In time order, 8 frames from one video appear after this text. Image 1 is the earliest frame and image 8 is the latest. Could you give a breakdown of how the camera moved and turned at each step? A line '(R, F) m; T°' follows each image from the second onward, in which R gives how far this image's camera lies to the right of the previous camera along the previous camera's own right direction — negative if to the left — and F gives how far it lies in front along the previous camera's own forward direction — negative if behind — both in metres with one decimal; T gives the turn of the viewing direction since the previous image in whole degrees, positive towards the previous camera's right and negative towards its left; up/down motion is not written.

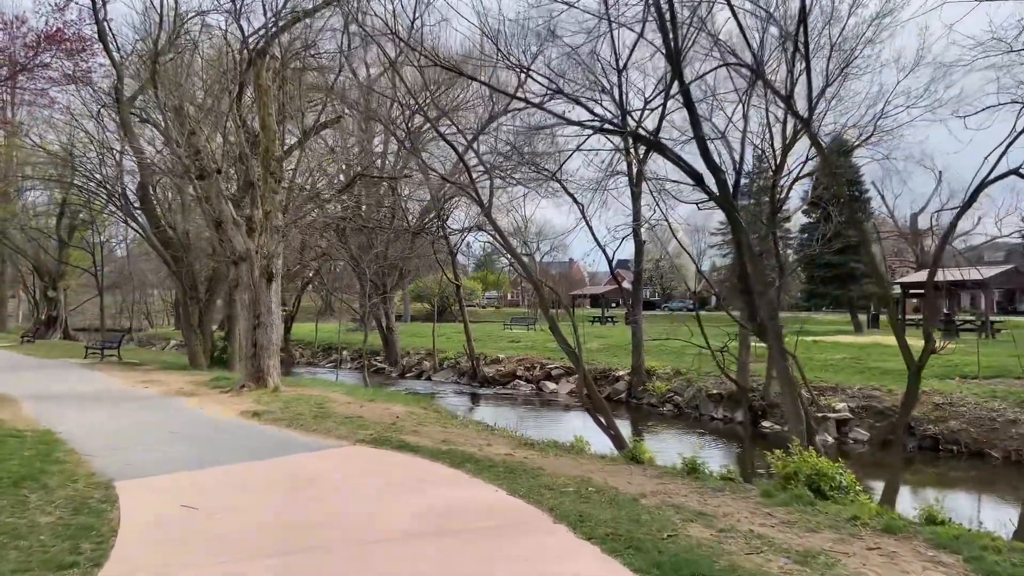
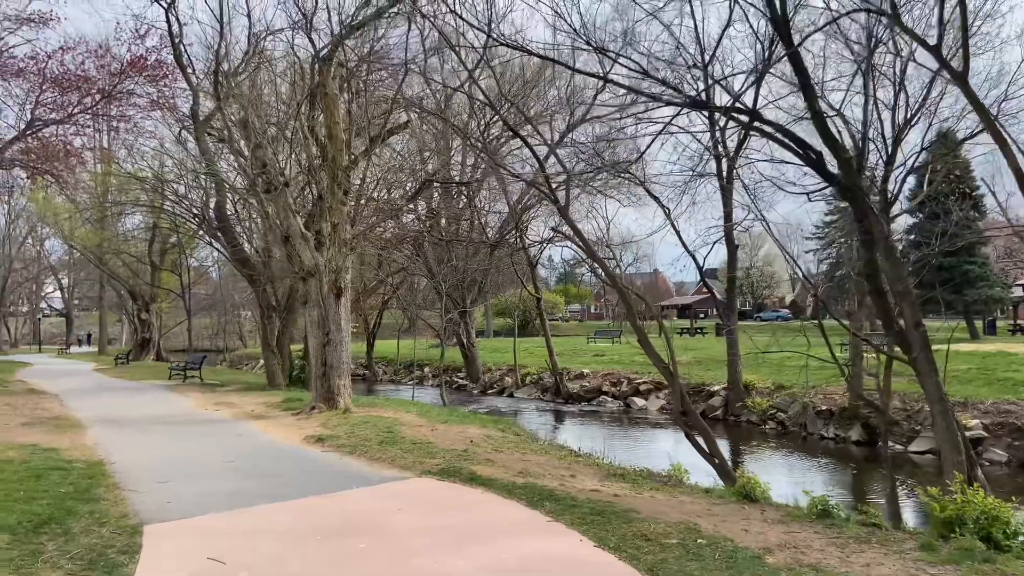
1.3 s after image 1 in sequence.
(0.0, +1.0) m; -6°
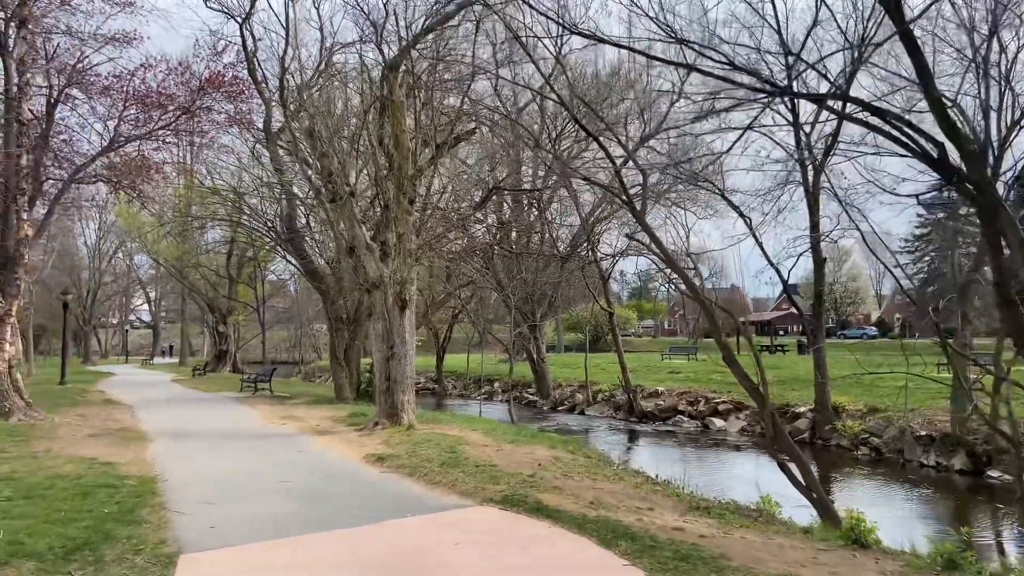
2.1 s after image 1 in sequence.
(0.0, +0.6) m; -5°
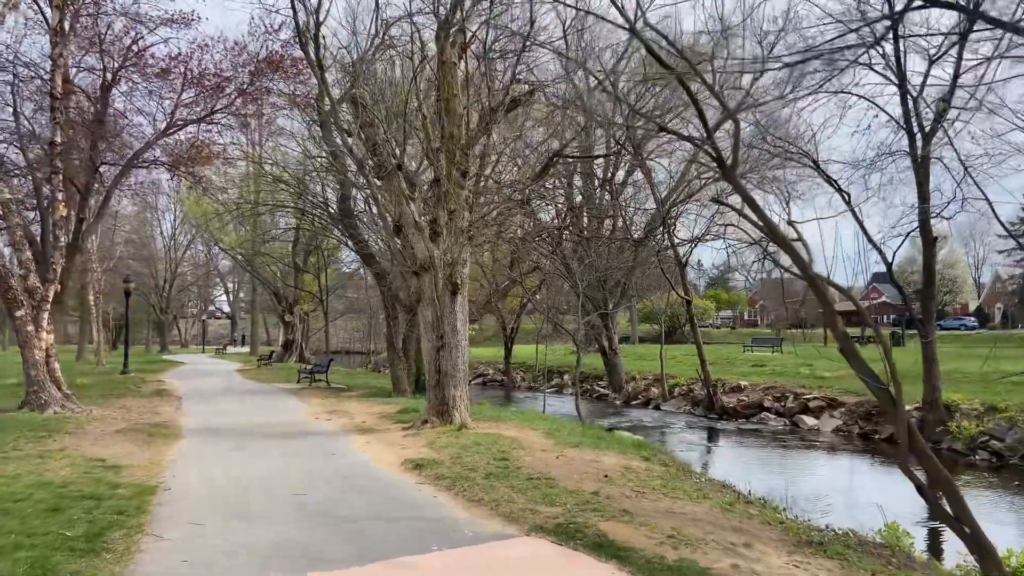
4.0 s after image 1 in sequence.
(+0.1, +1.4) m; -5°
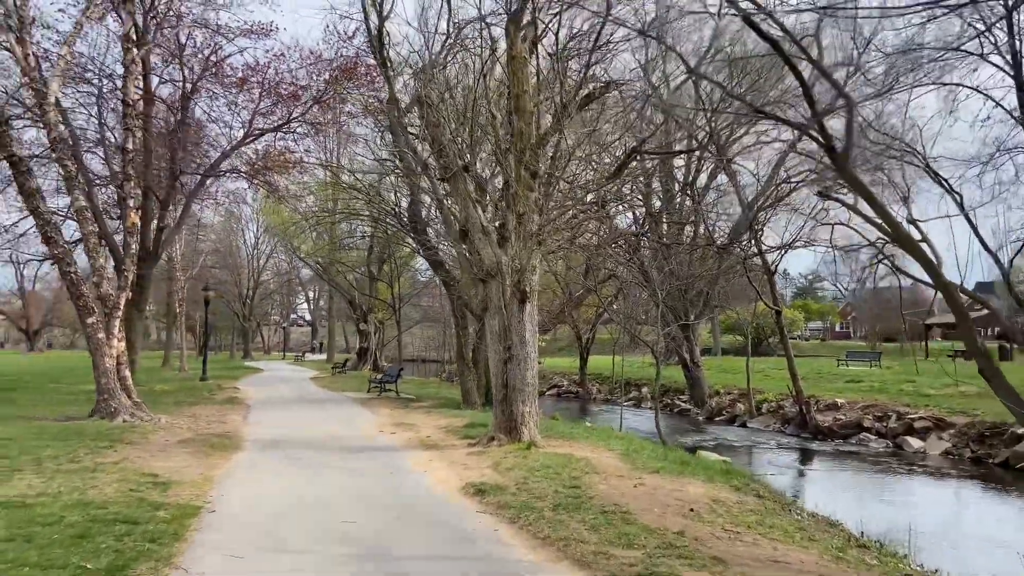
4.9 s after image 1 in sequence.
(0.0, +0.7) m; -6°
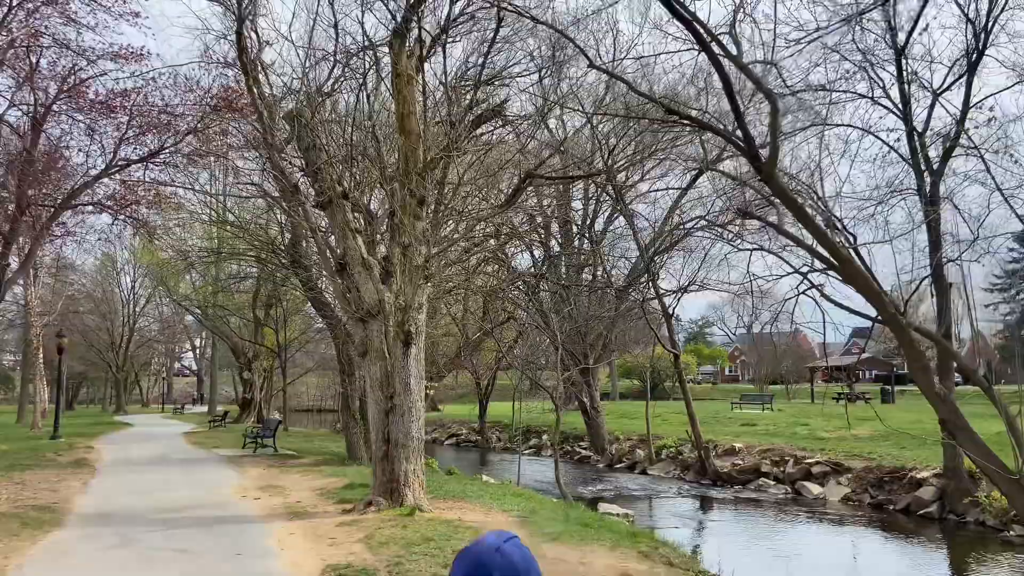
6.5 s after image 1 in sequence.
(+0.2, +1.1) m; +7°
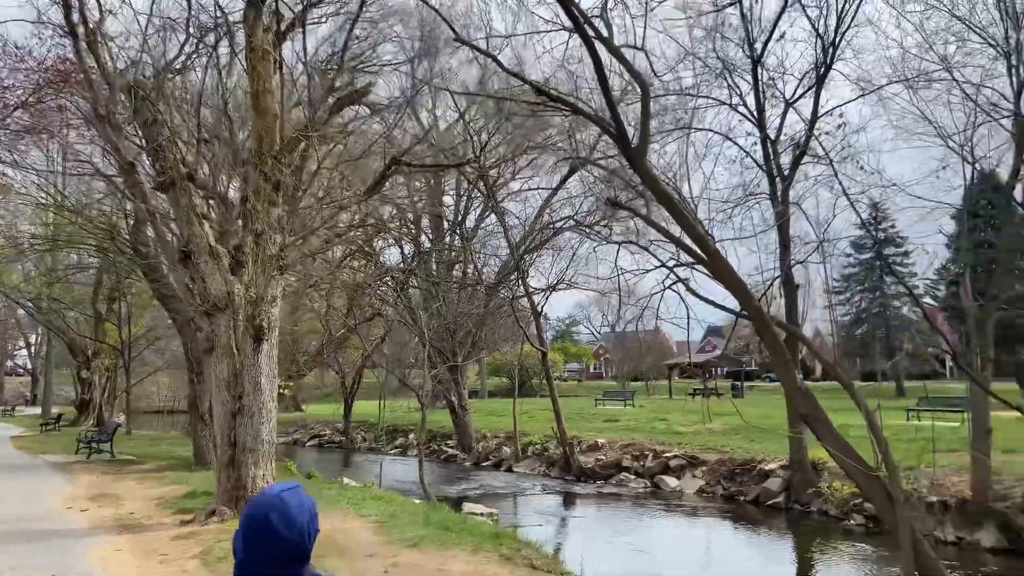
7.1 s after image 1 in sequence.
(+0.1, +0.3) m; +10°
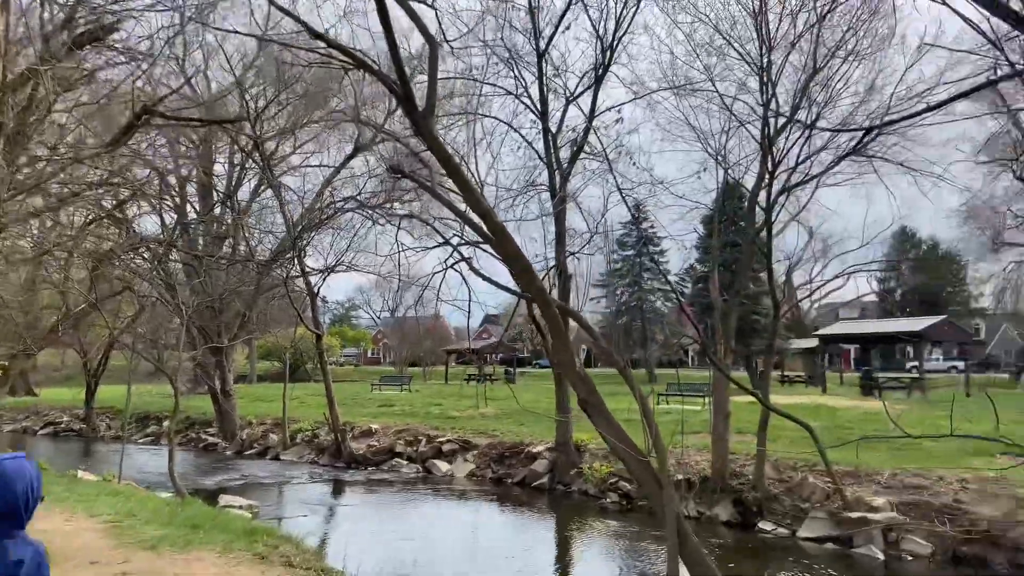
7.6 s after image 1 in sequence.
(+0.1, +0.3) m; +16°
